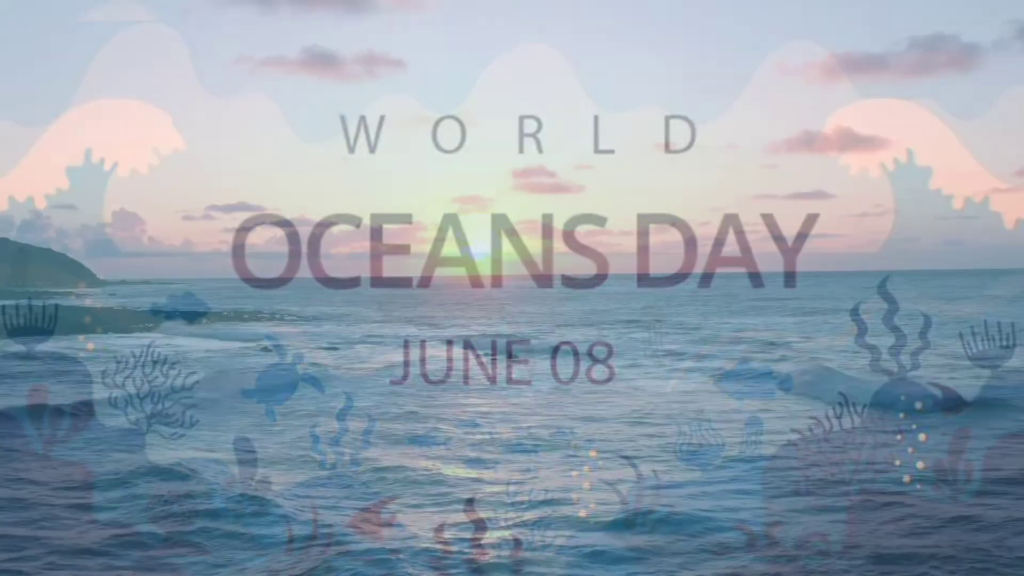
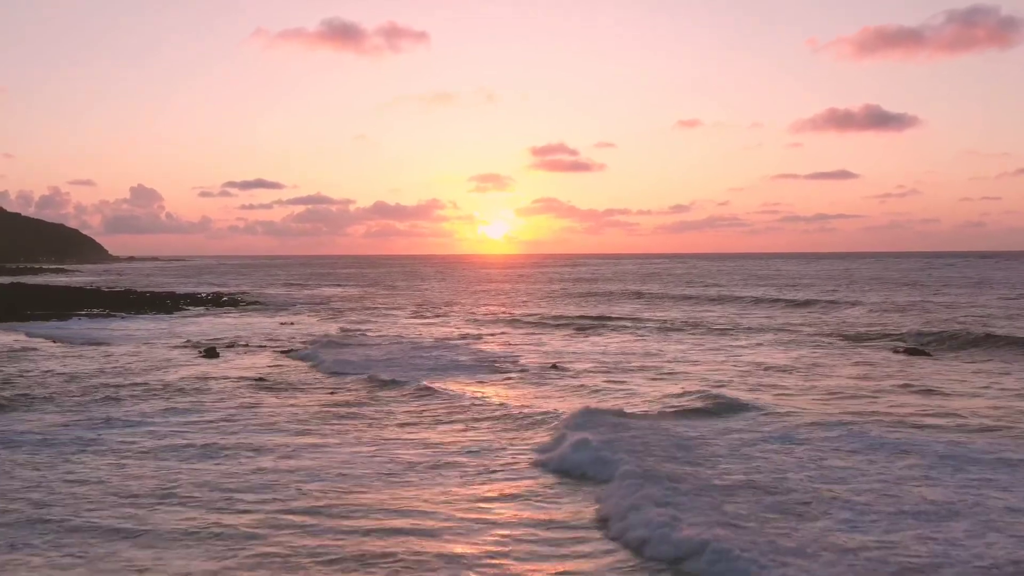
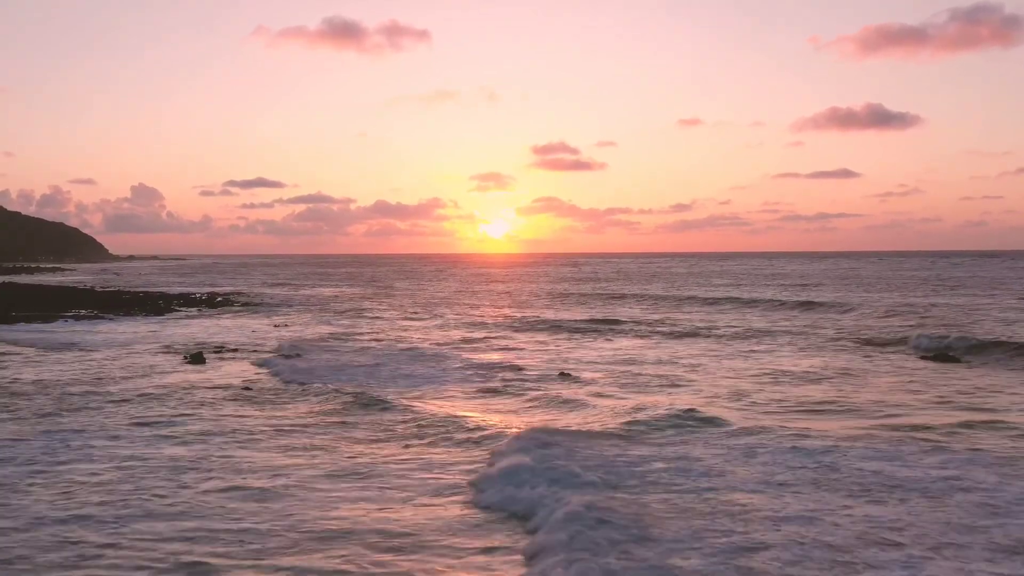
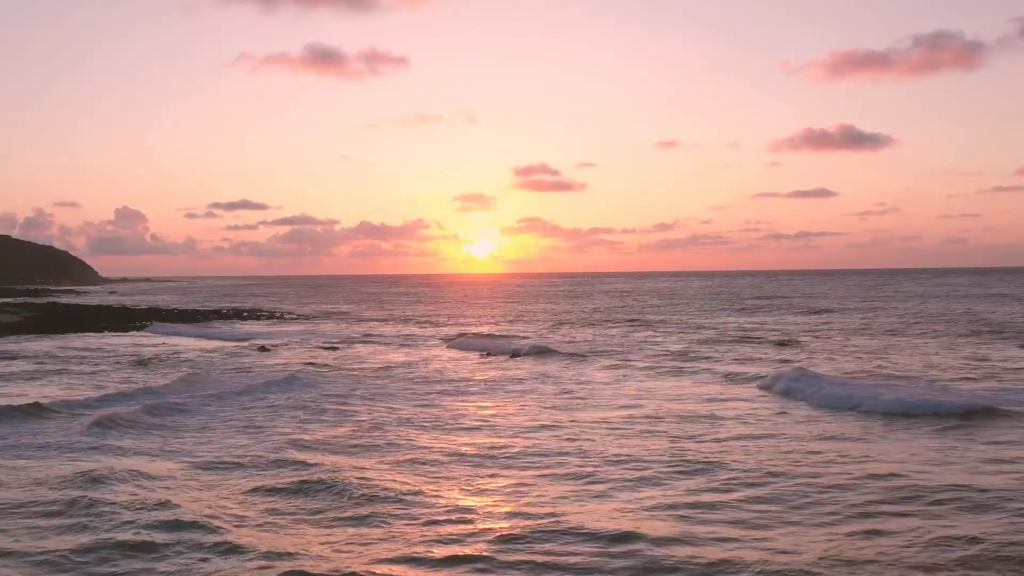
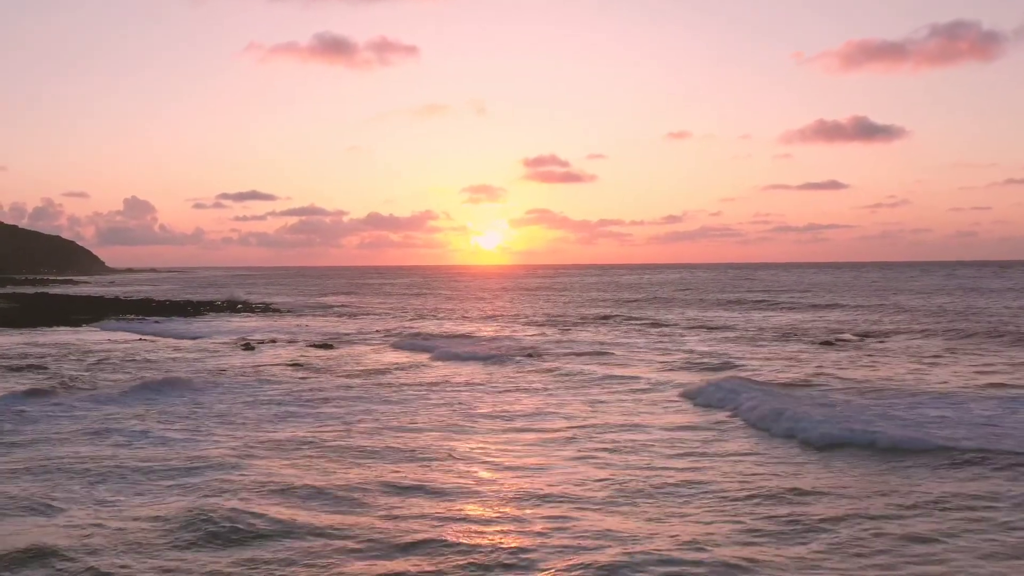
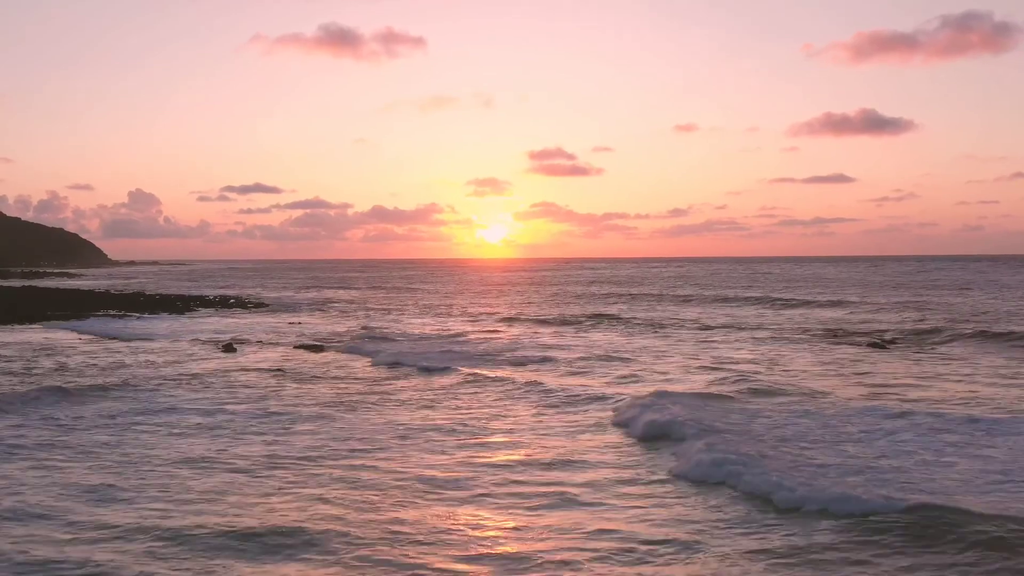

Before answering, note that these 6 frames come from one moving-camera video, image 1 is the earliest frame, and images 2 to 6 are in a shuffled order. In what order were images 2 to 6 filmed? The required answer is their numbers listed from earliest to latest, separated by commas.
4, 5, 6, 2, 3
